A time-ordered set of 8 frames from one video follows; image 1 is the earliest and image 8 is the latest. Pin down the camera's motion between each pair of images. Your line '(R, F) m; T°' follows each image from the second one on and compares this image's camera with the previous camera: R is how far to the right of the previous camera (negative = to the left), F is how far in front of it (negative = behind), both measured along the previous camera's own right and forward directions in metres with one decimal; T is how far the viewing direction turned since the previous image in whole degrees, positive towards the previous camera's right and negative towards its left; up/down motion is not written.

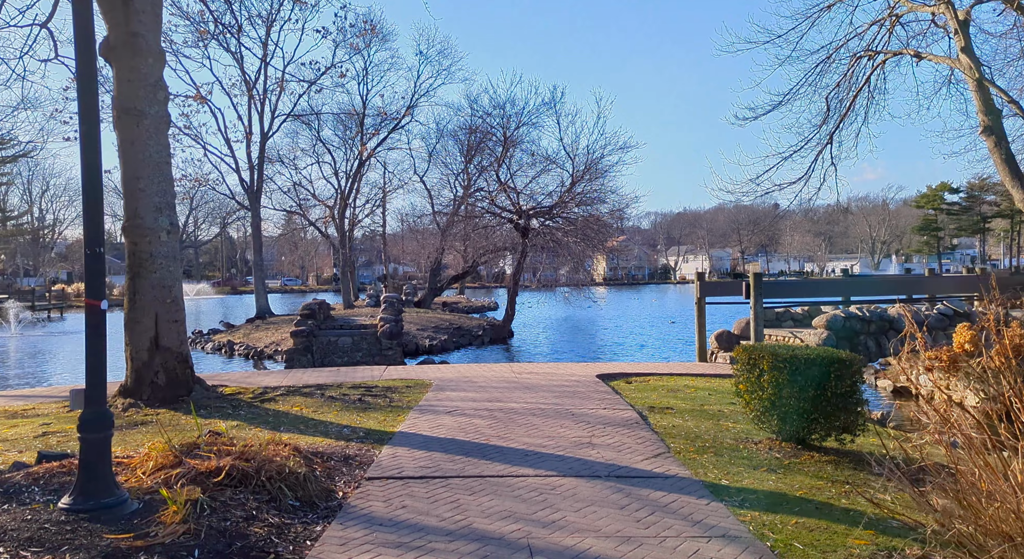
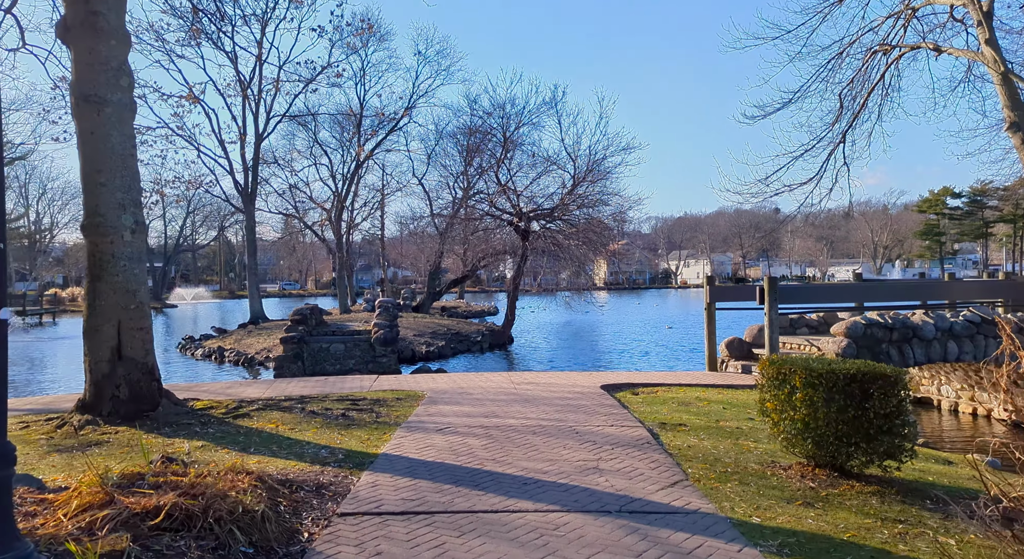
(0.0, +0.9) m; 0°
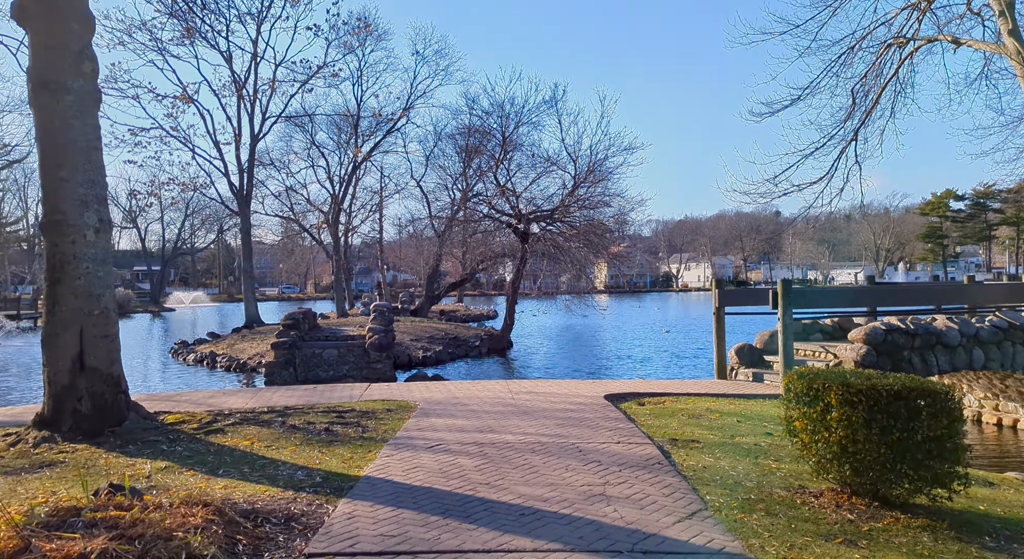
(0.0, +0.8) m; 0°
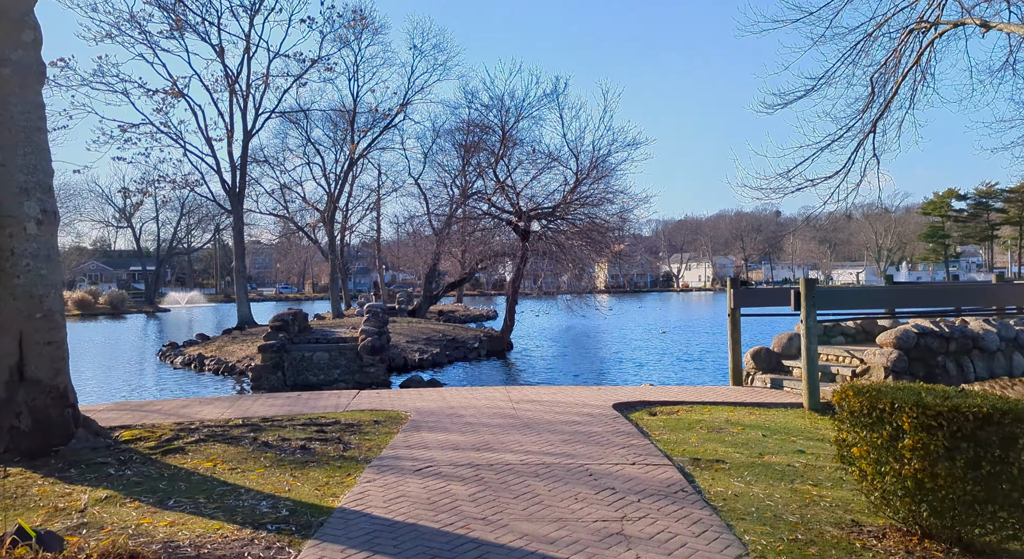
(0.0, +1.1) m; 0°
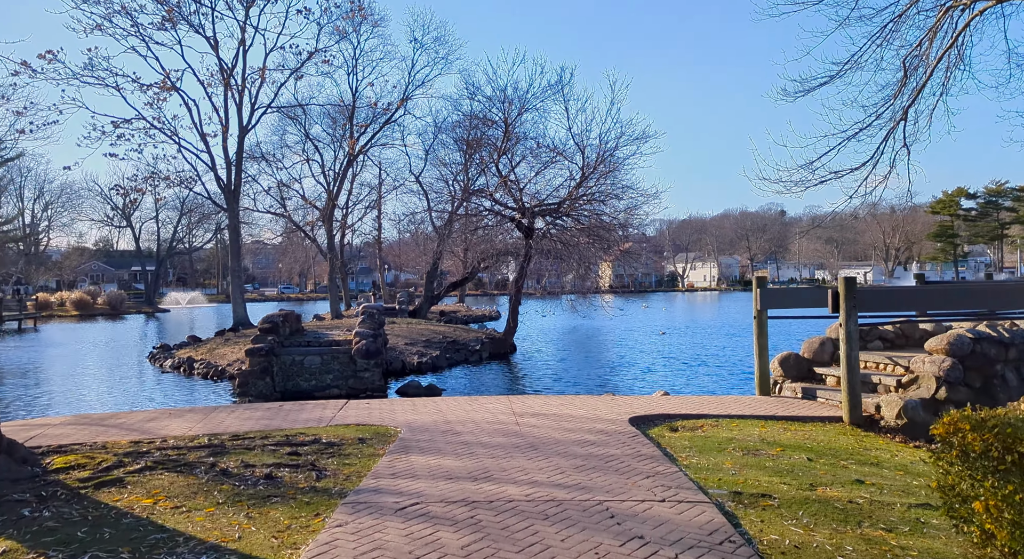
(0.0, +1.3) m; 0°
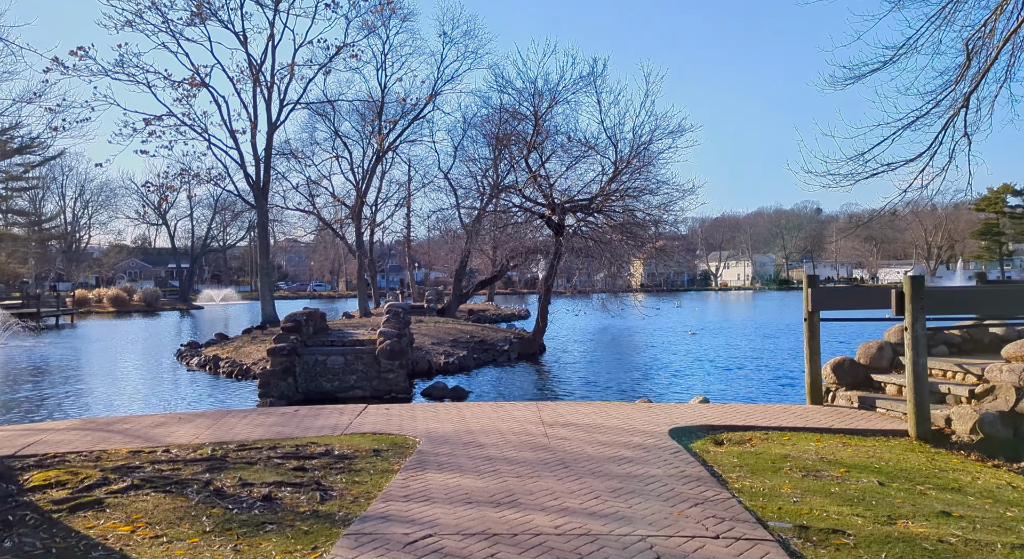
(0.0, +0.9) m; -2°
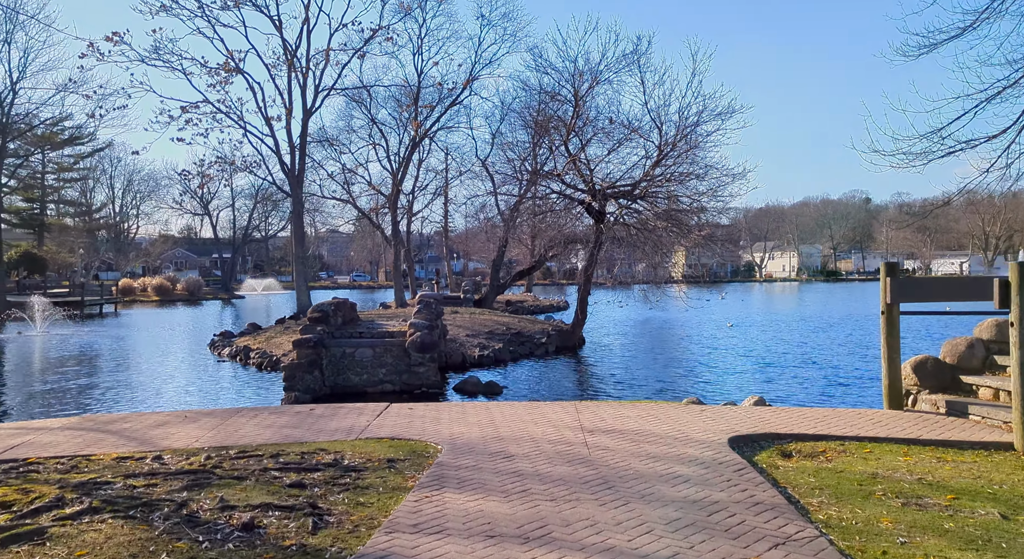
(0.0, +1.2) m; -3°
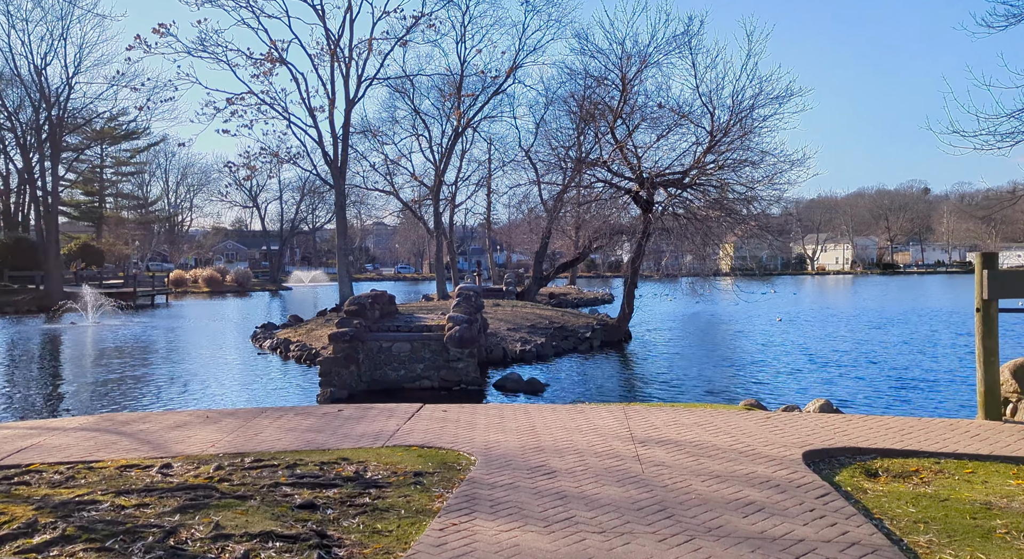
(0.0, +0.9) m; -3°
